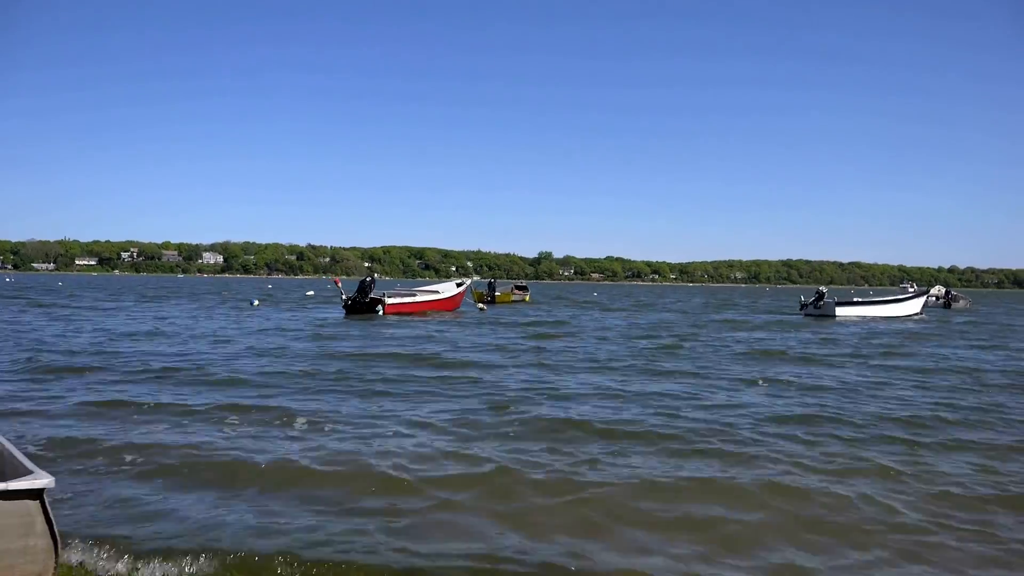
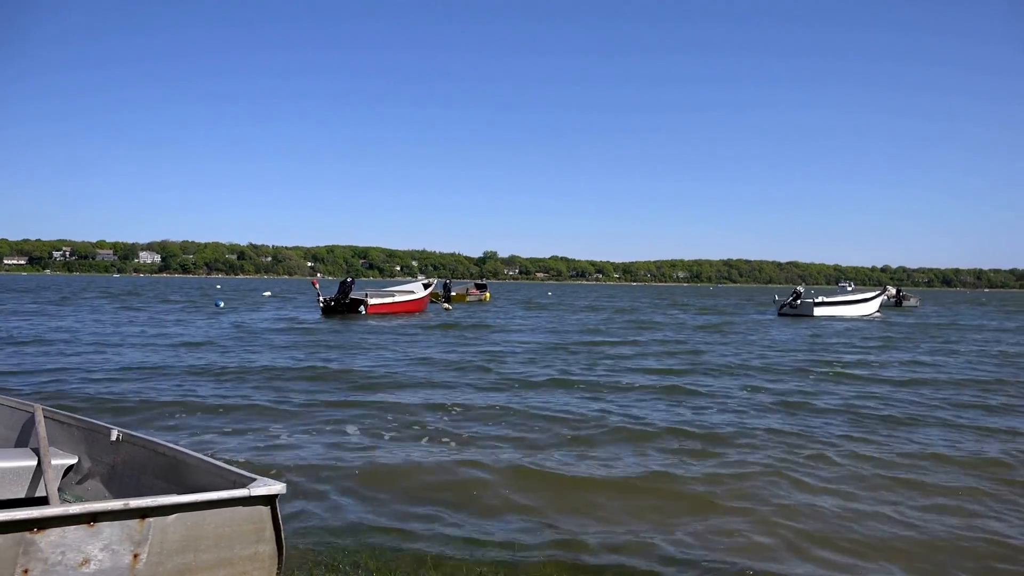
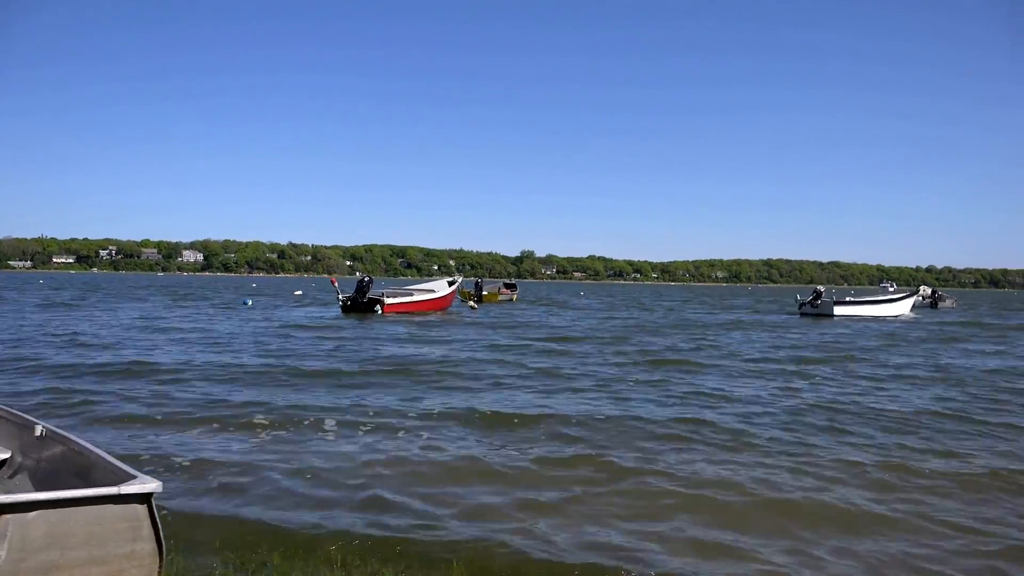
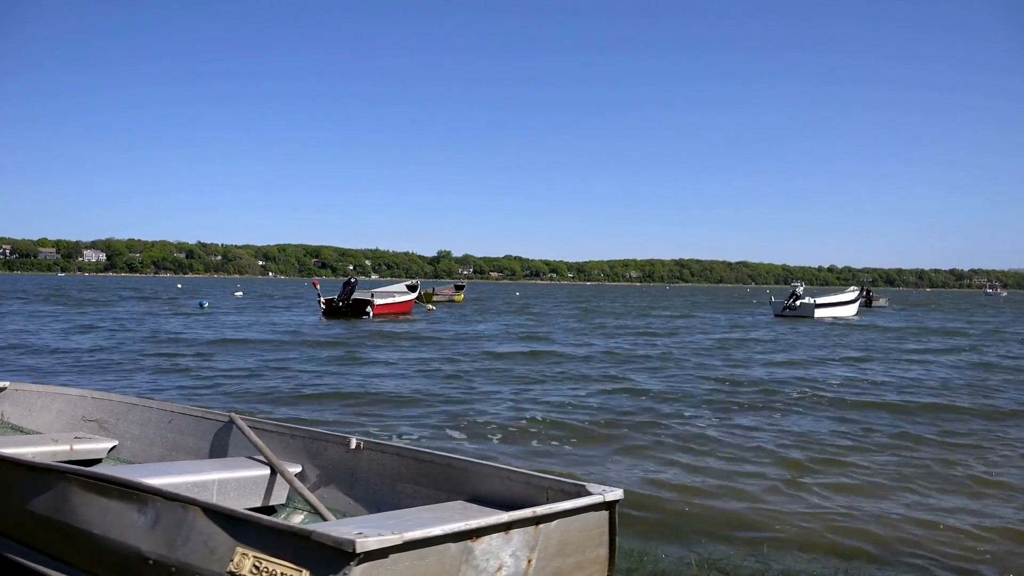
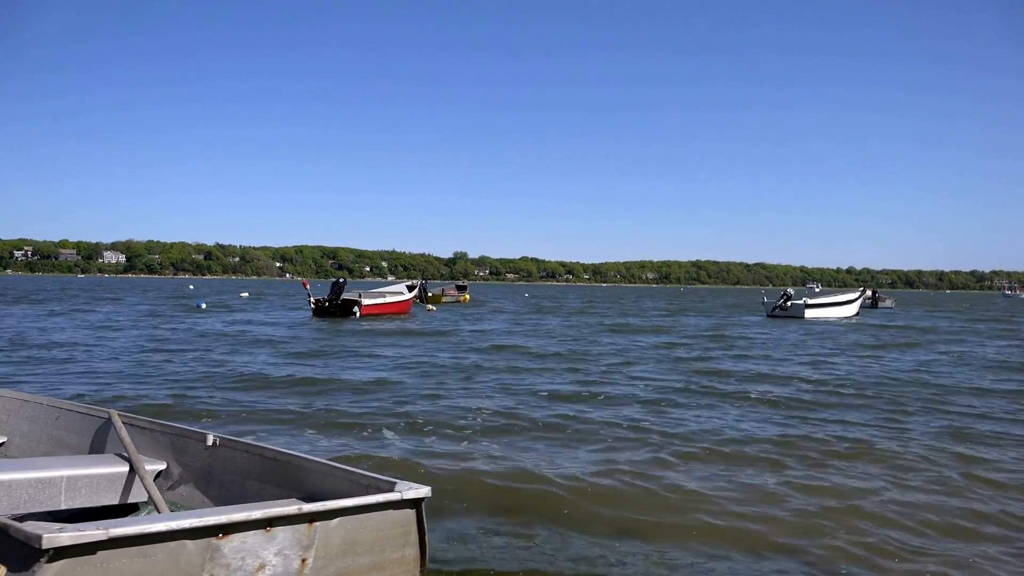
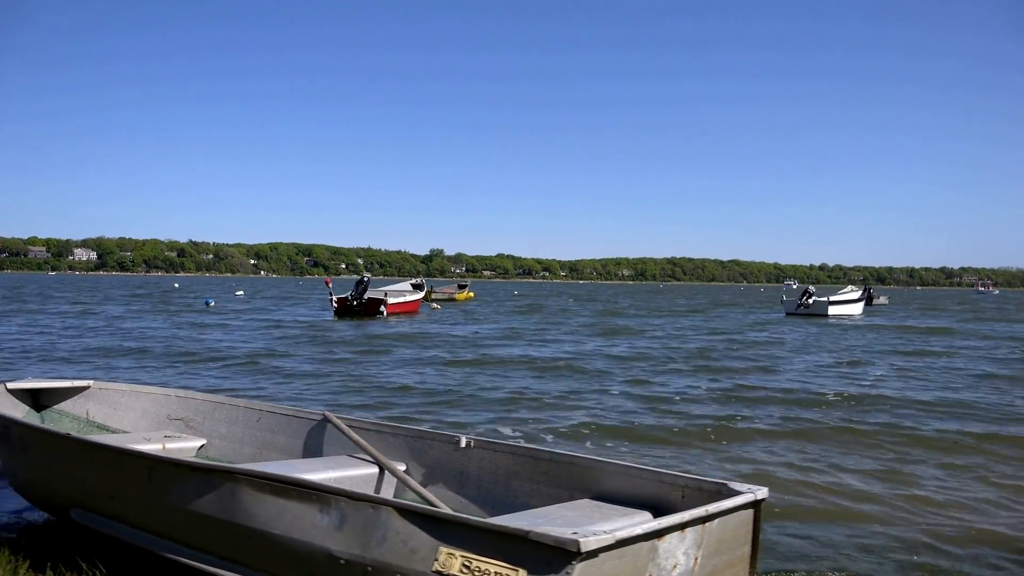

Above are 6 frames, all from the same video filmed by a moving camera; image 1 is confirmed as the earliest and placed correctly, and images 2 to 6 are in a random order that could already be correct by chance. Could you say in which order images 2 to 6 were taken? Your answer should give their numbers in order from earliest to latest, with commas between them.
3, 2, 5, 4, 6
